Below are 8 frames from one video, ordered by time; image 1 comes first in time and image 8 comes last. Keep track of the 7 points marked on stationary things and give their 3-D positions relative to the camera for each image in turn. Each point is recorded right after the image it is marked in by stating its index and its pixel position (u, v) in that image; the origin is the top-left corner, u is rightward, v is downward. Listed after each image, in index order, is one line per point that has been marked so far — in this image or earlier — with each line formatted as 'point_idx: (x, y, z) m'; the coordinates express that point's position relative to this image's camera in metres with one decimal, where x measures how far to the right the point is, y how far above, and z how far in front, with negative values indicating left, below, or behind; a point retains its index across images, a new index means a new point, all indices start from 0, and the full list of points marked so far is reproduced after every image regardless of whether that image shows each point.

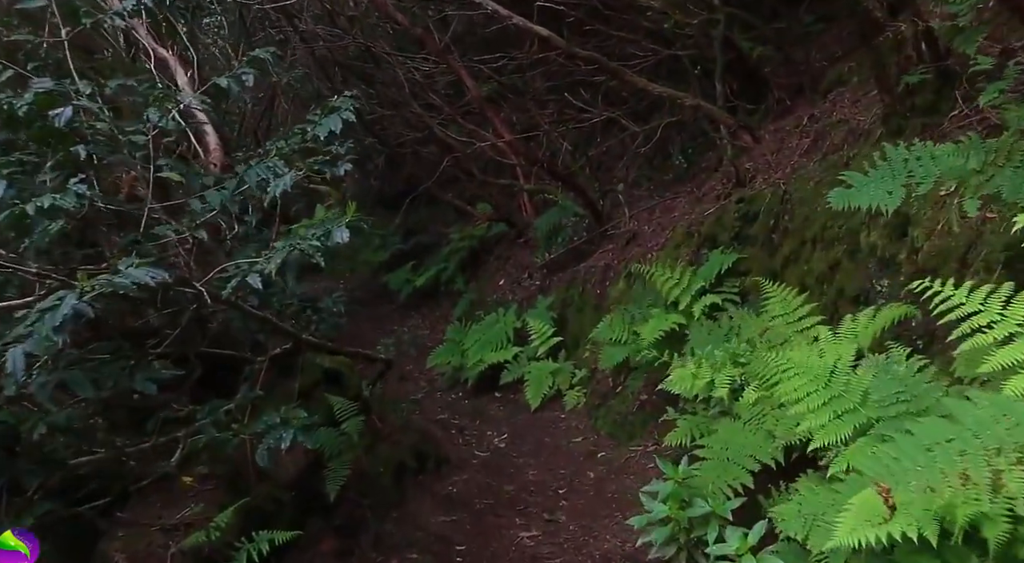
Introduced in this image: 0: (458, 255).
0: (-0.8, +0.4, +14.6) m
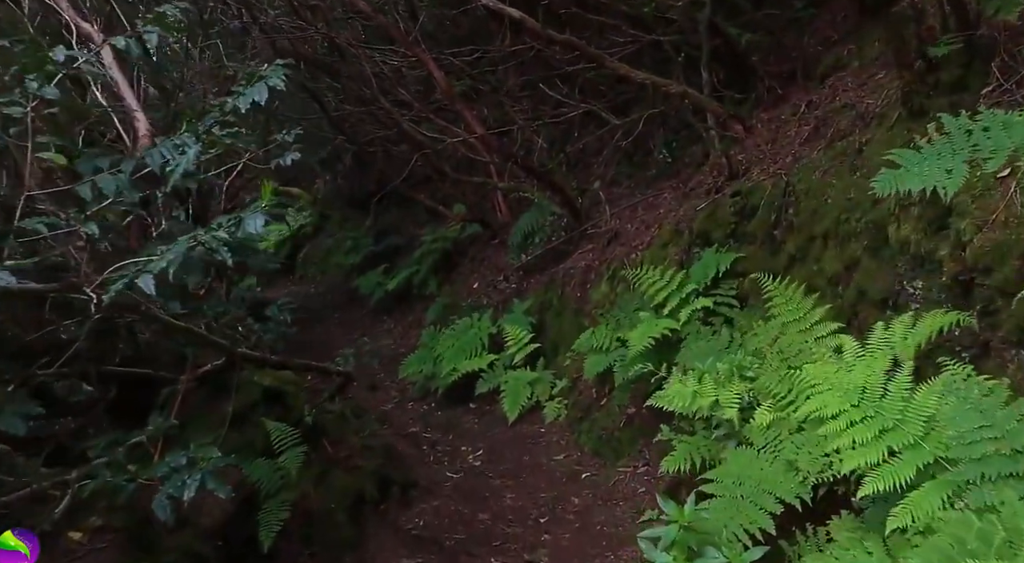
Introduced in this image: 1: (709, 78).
0: (-1.2, +0.4, +13.9) m
1: (+1.8, +1.9, +8.6) m
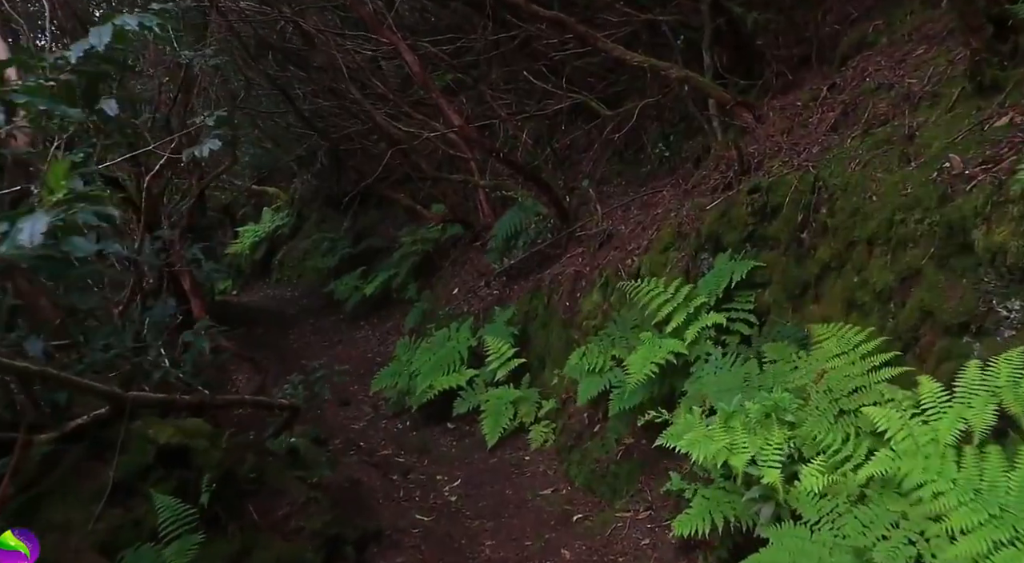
0: (-1.4, +0.3, +13.0) m
1: (+1.7, +1.8, +7.7) m
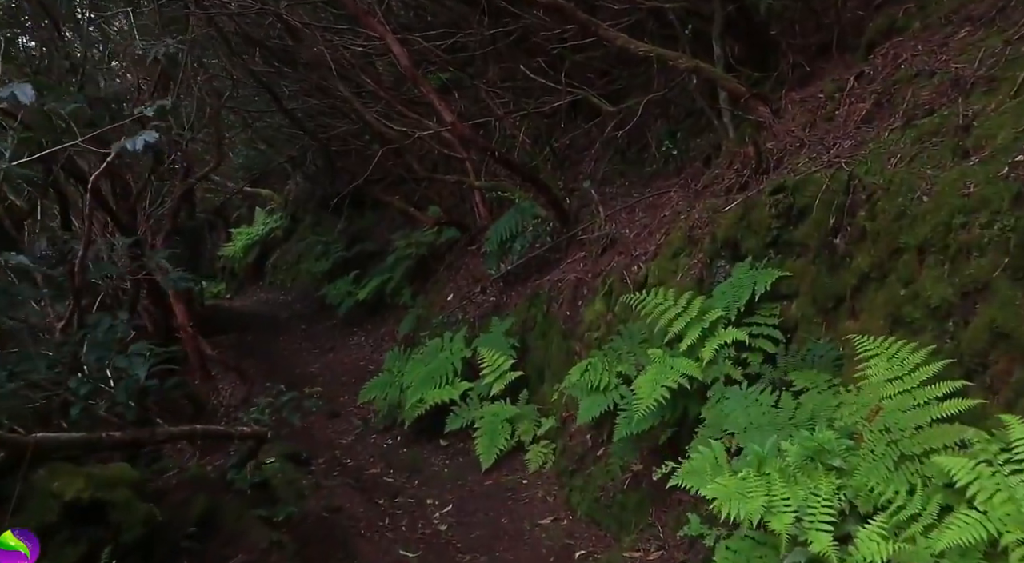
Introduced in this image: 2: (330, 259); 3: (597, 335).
0: (-1.5, +0.2, +12.4) m
1: (+1.6, +1.8, +7.2) m
2: (-2.9, +0.4, +14.6) m
3: (+0.6, -0.4, +6.5) m
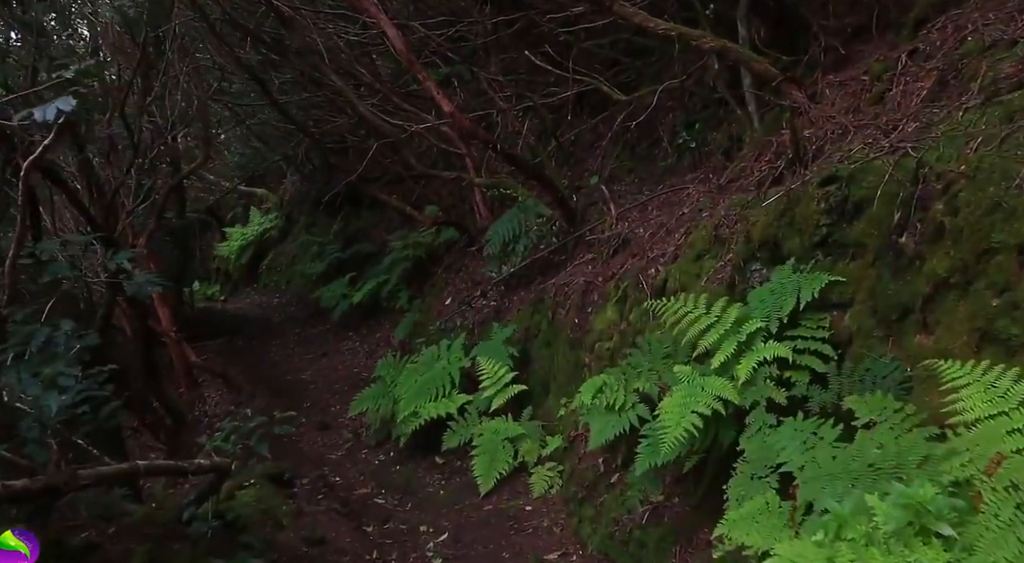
0: (-1.5, +0.2, +11.8) m
1: (+1.7, +1.7, +6.5) m
2: (-2.8, +0.3, +13.9) m
3: (+0.6, -0.4, +5.9) m
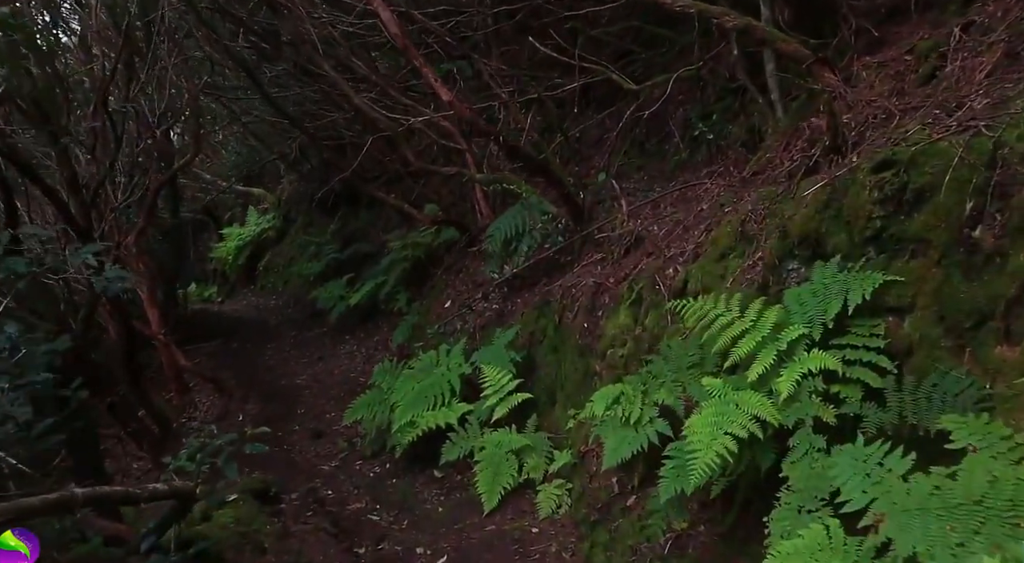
0: (-1.4, +0.2, +11.3) m
1: (+1.7, +1.7, +6.0) m
2: (-2.8, +0.3, +13.4) m
3: (+0.6, -0.4, +5.4) m
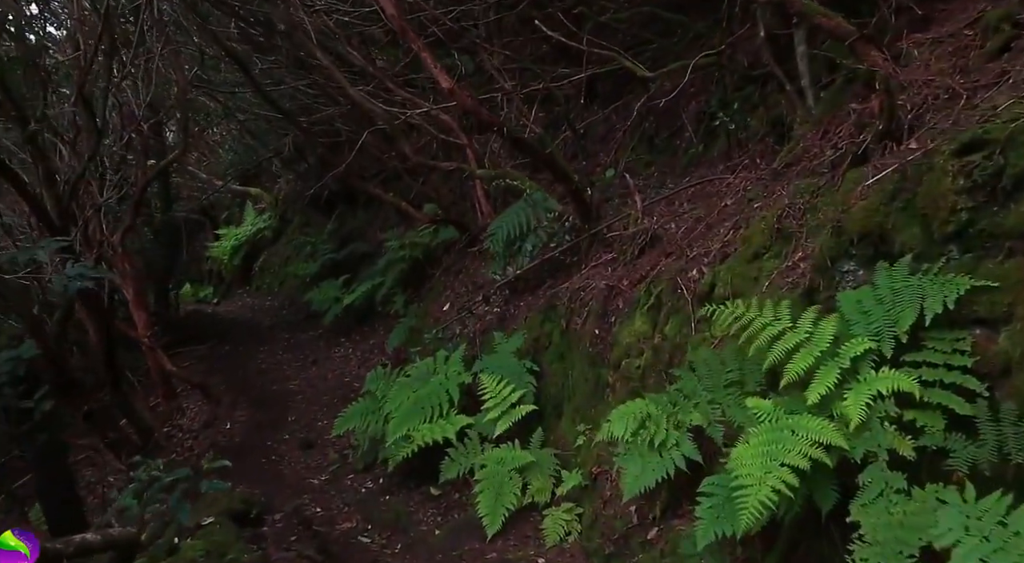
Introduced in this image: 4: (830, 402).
0: (-1.4, +0.2, +10.7) m
1: (+1.7, +1.7, +5.4) m
2: (-2.8, +0.3, +12.8) m
3: (+0.7, -0.4, +4.8) m
4: (+1.0, -0.4, +3.1) m
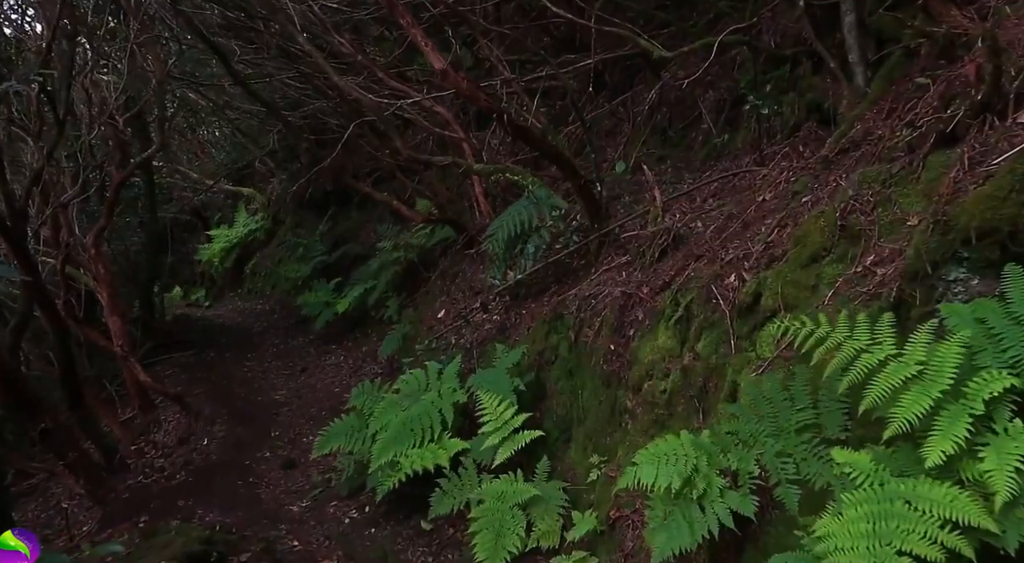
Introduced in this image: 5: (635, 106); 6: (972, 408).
0: (-1.4, +0.1, +9.9) m
1: (+1.7, +1.7, +4.6) m
2: (-2.8, +0.2, +12.0) m
3: (+0.7, -0.5, +4.0) m
4: (+1.1, -0.4, +2.3) m
5: (+1.1, +1.5, +7.7) m
6: (+1.1, -0.3, +2.3) m
